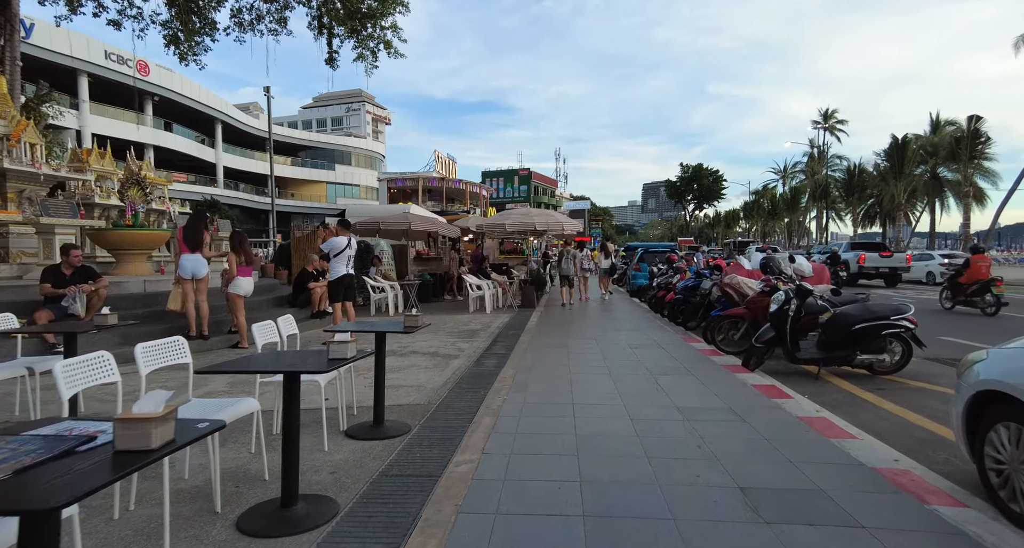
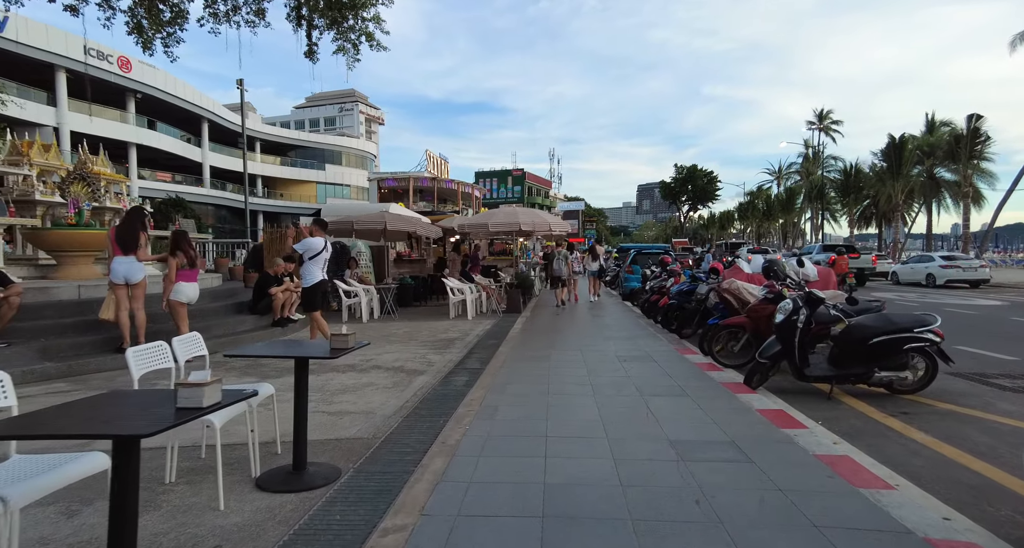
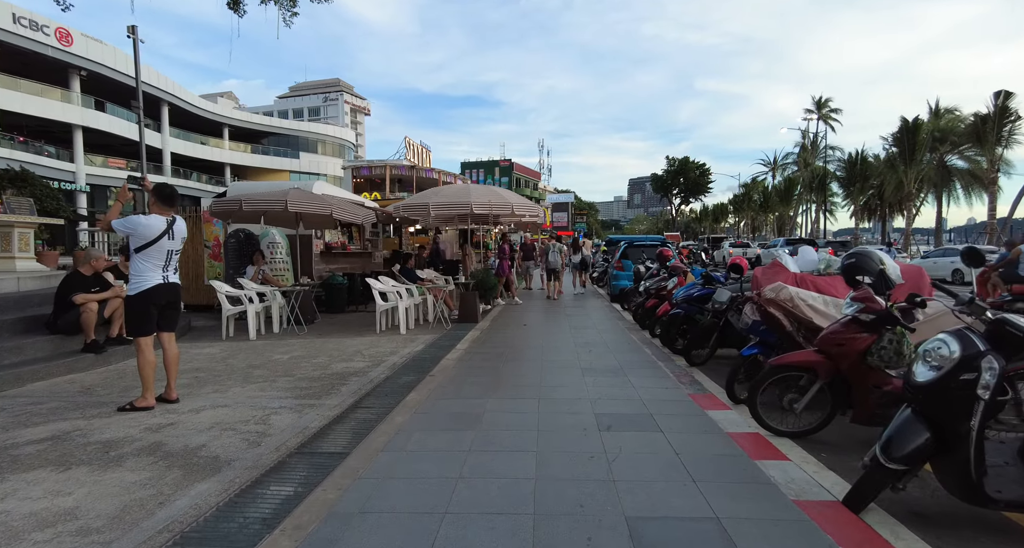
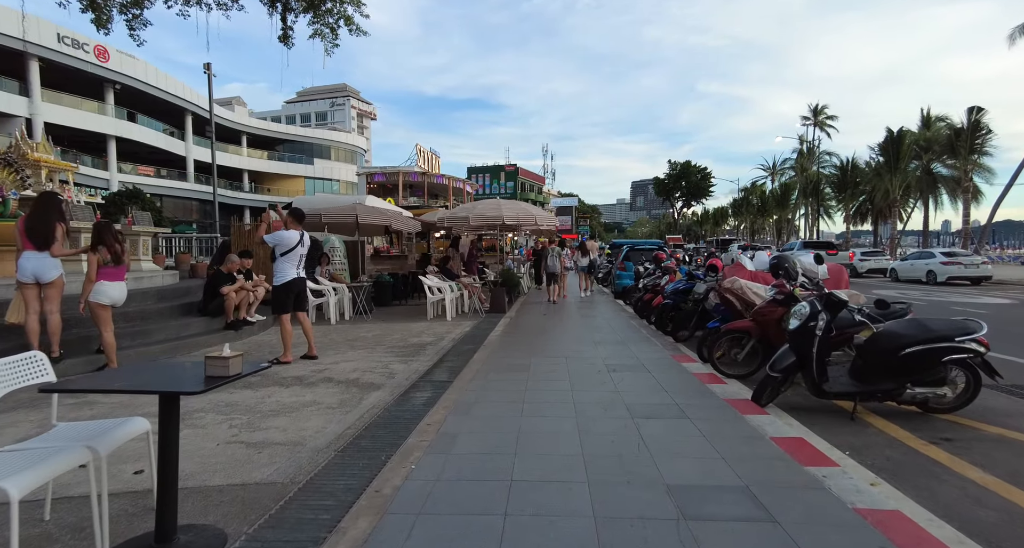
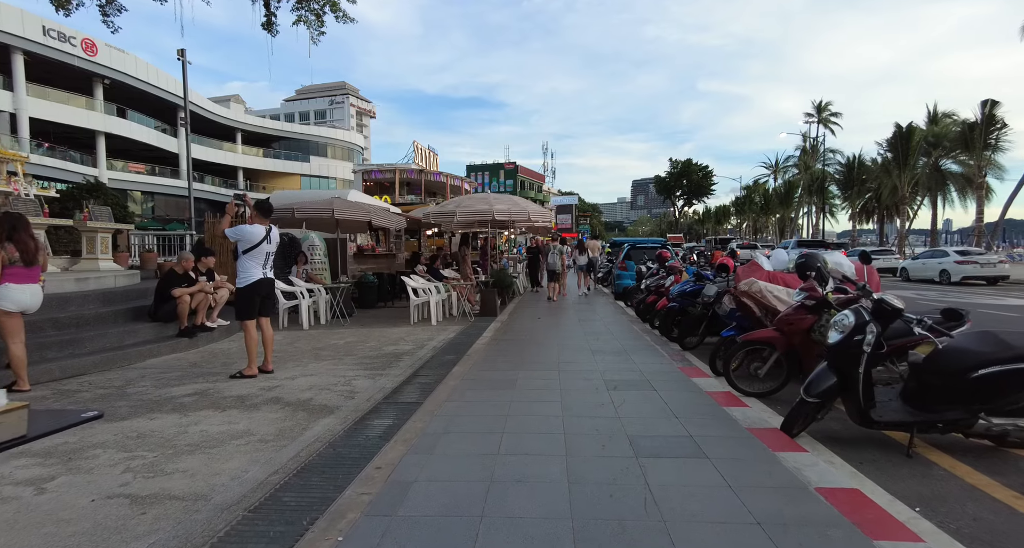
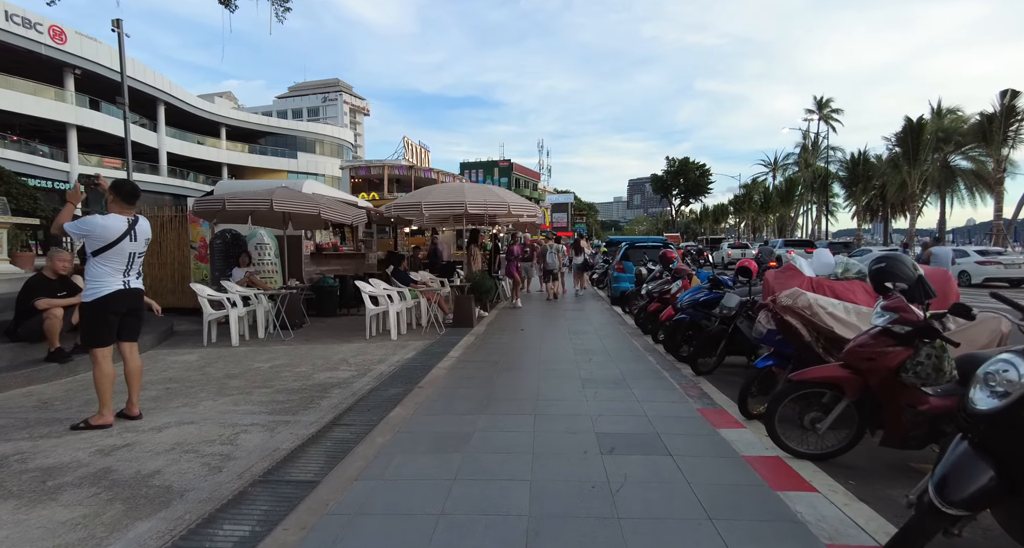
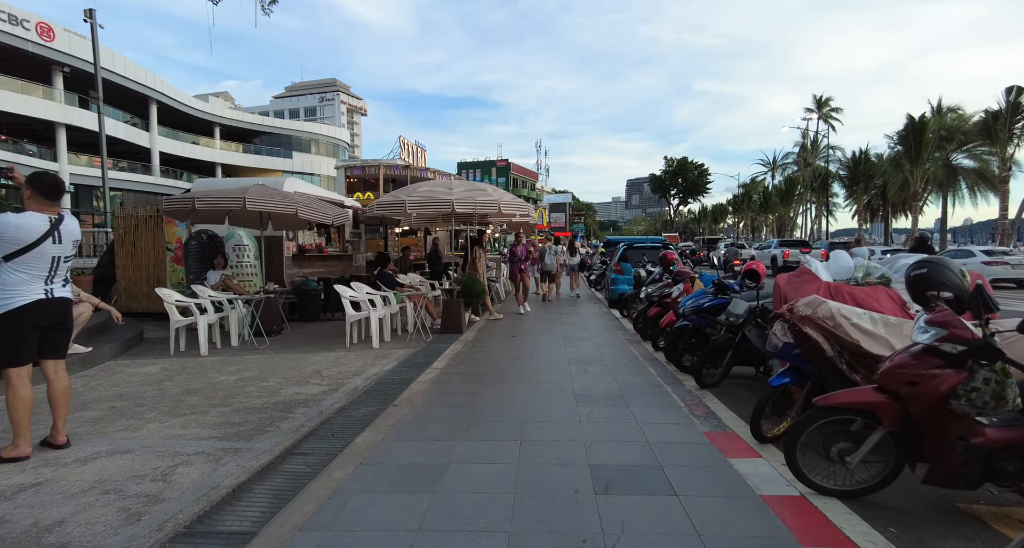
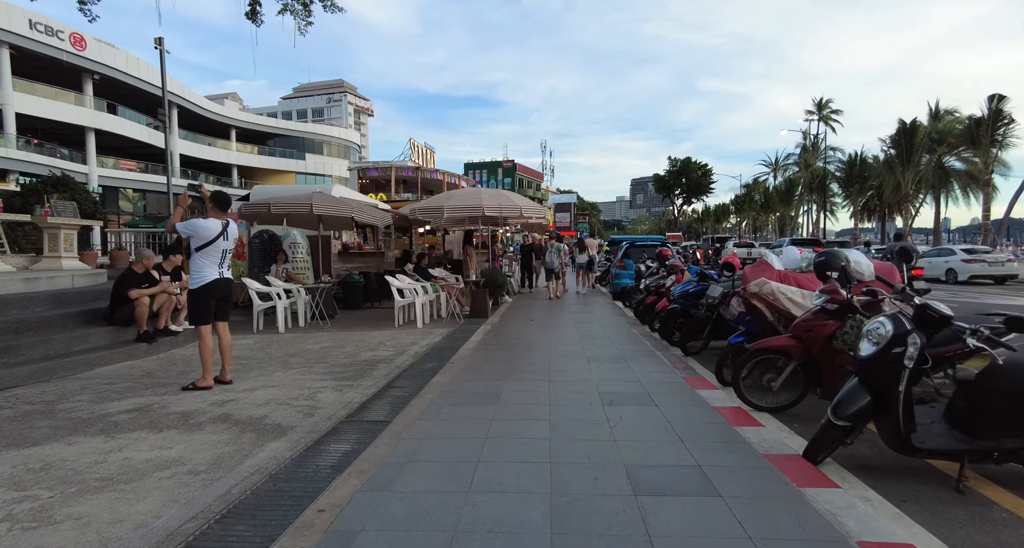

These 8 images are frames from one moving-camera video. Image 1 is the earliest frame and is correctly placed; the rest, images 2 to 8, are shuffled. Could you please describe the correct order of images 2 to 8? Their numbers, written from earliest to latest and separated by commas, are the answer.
2, 4, 5, 8, 3, 6, 7
